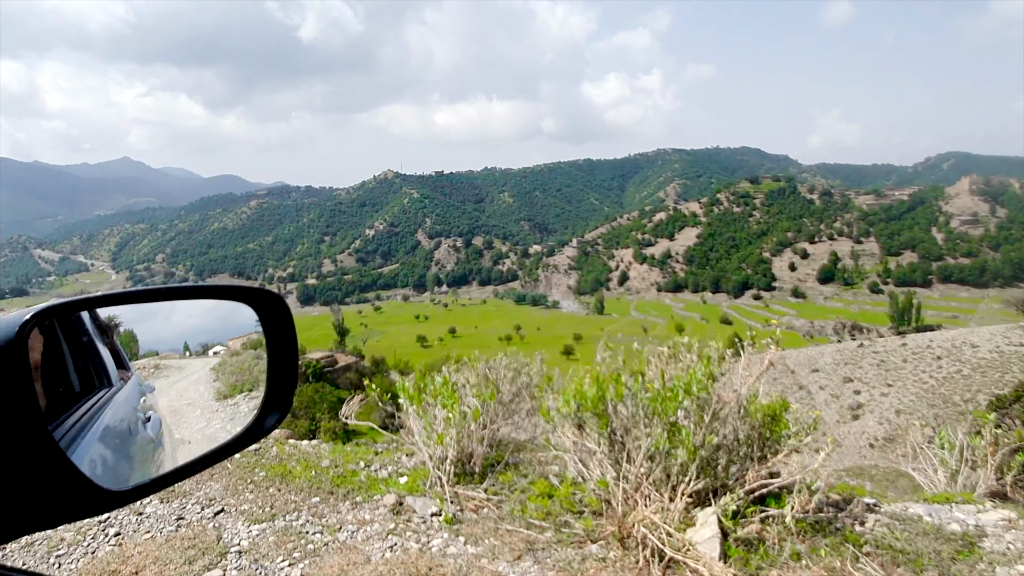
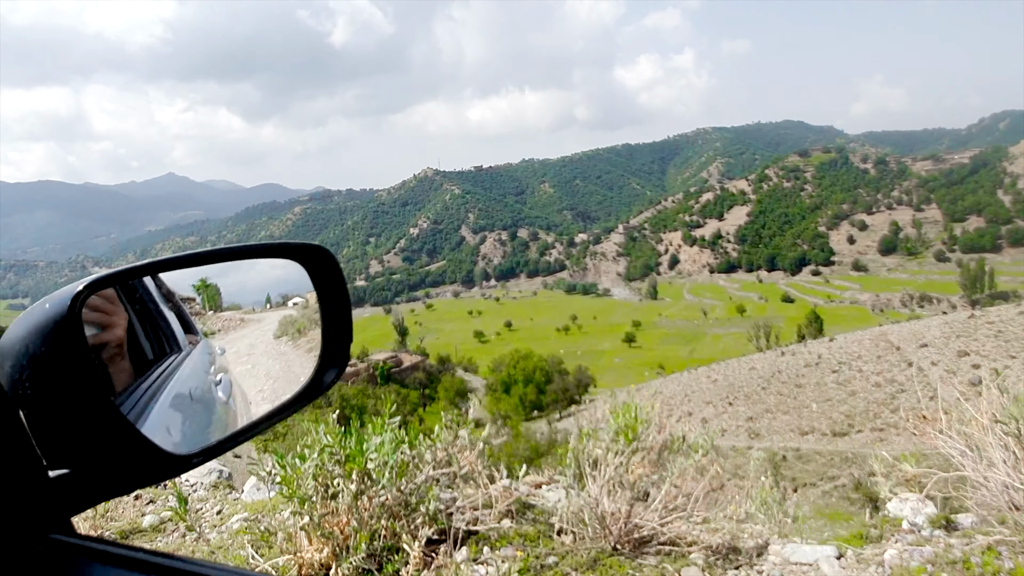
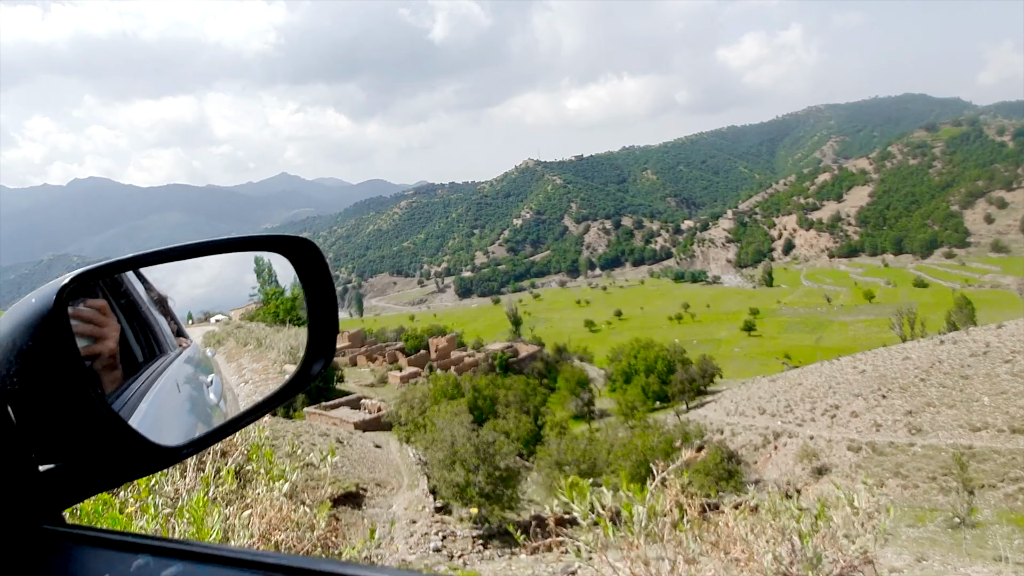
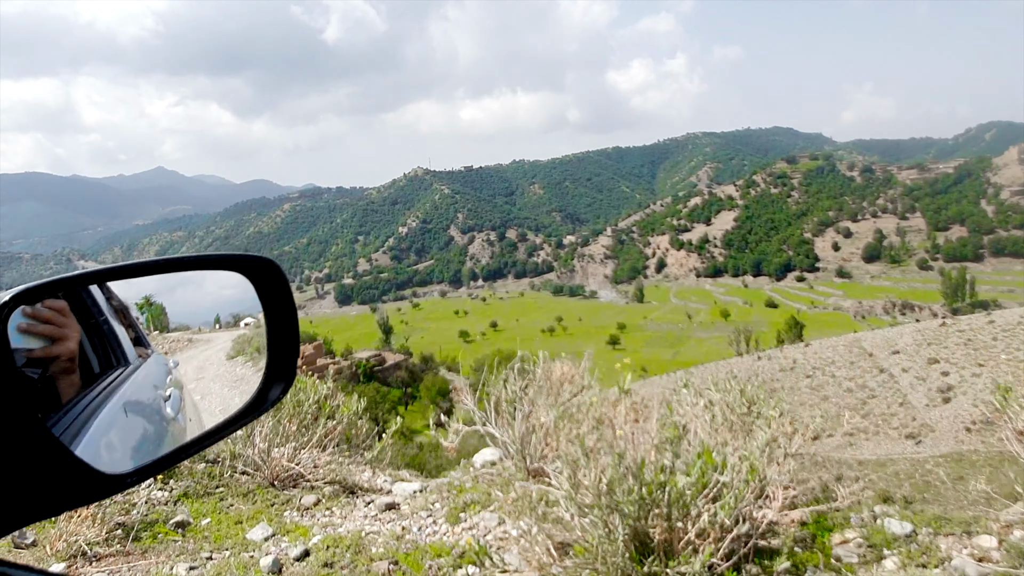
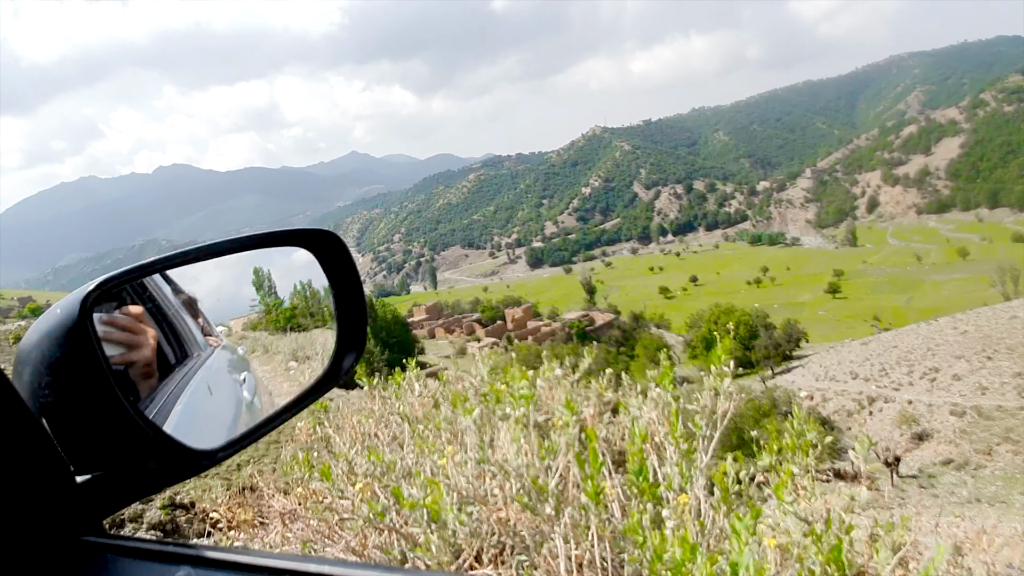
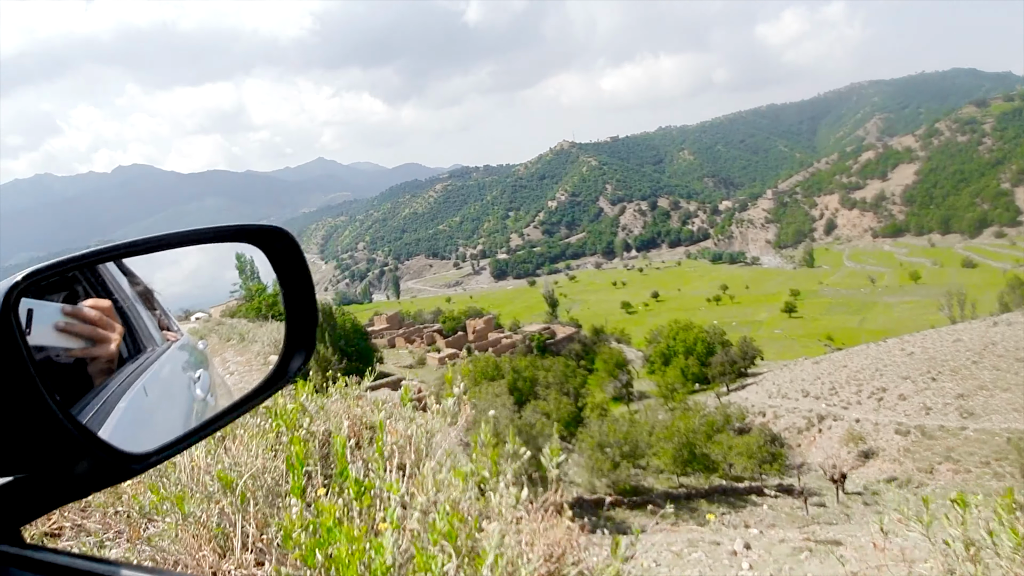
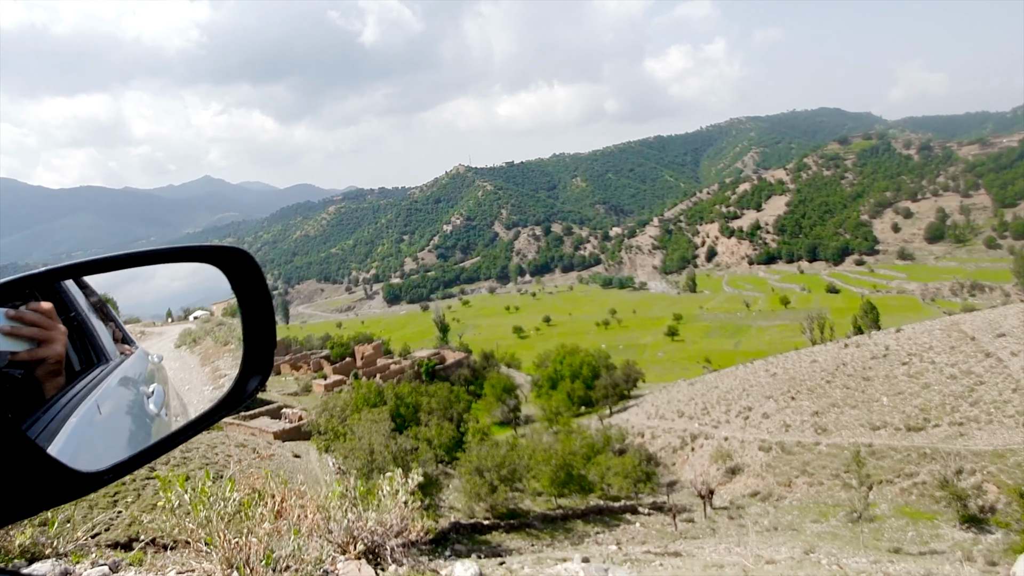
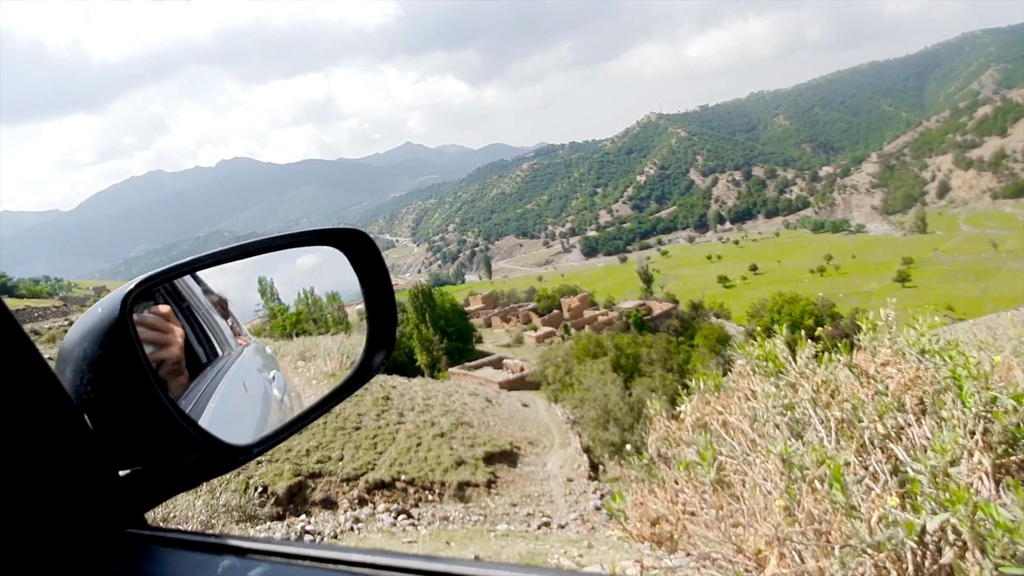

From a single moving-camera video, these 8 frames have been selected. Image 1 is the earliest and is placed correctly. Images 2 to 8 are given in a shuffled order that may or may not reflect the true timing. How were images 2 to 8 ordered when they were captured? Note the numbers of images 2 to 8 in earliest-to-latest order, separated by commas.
4, 2, 7, 3, 6, 5, 8
